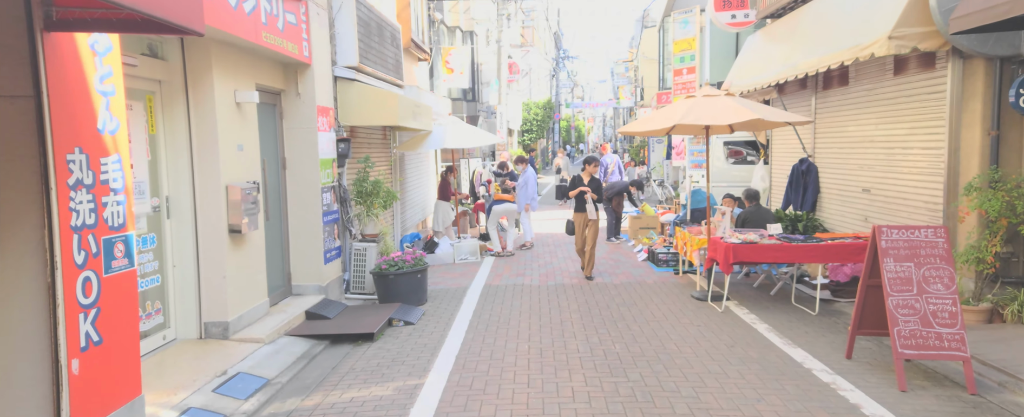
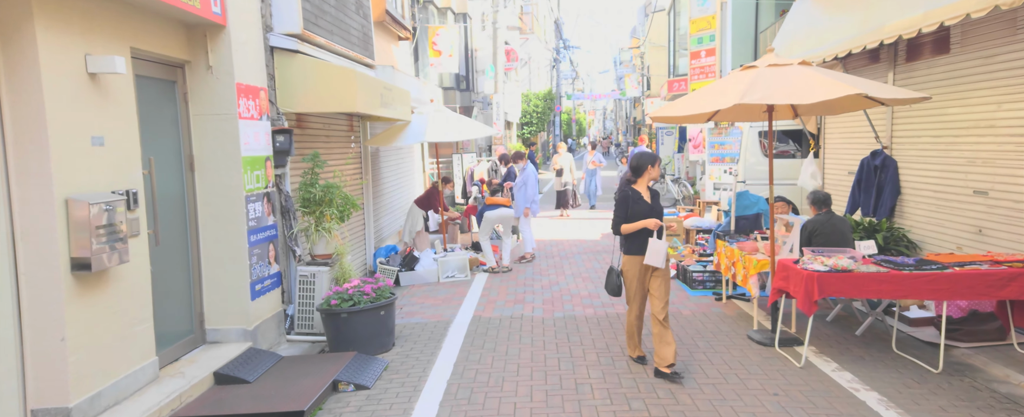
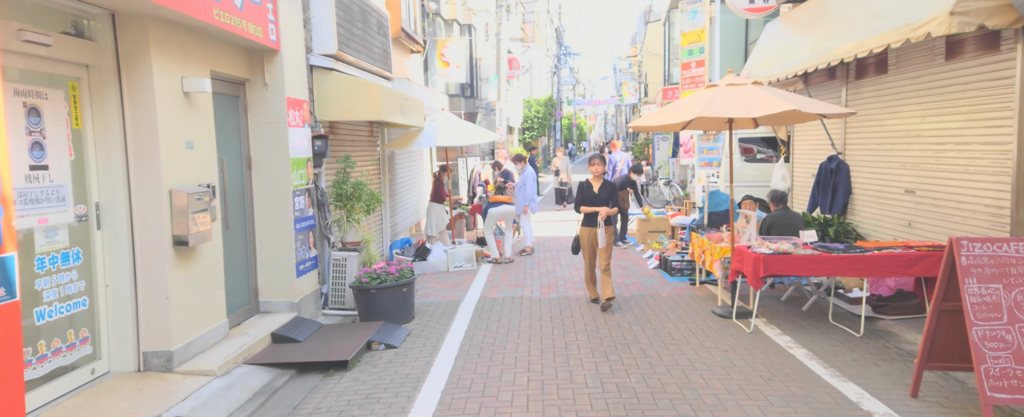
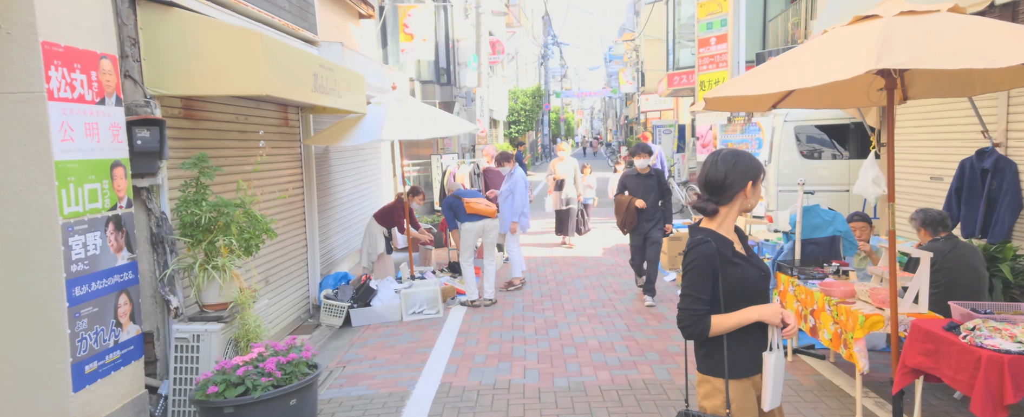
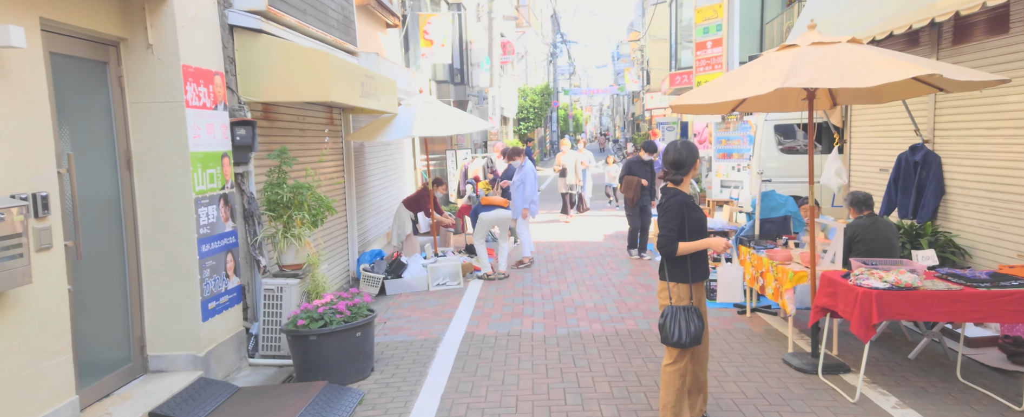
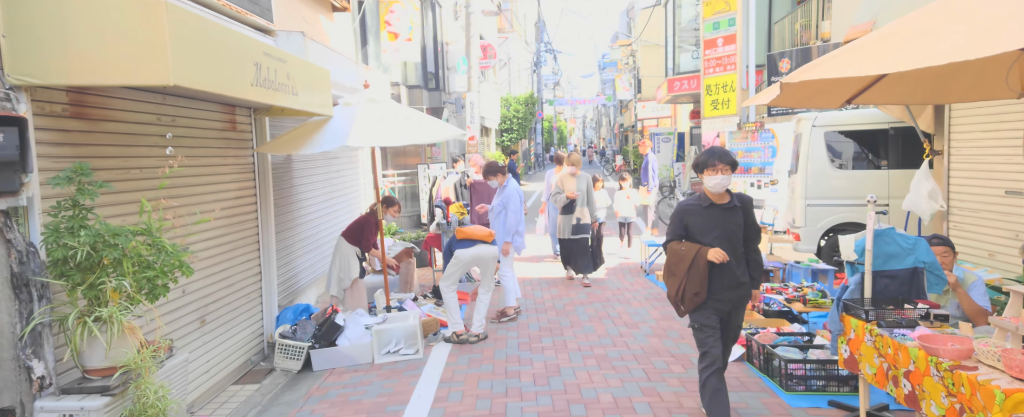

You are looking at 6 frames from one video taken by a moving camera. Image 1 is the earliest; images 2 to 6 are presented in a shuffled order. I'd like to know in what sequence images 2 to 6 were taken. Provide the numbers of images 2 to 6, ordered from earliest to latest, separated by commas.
3, 2, 5, 4, 6
